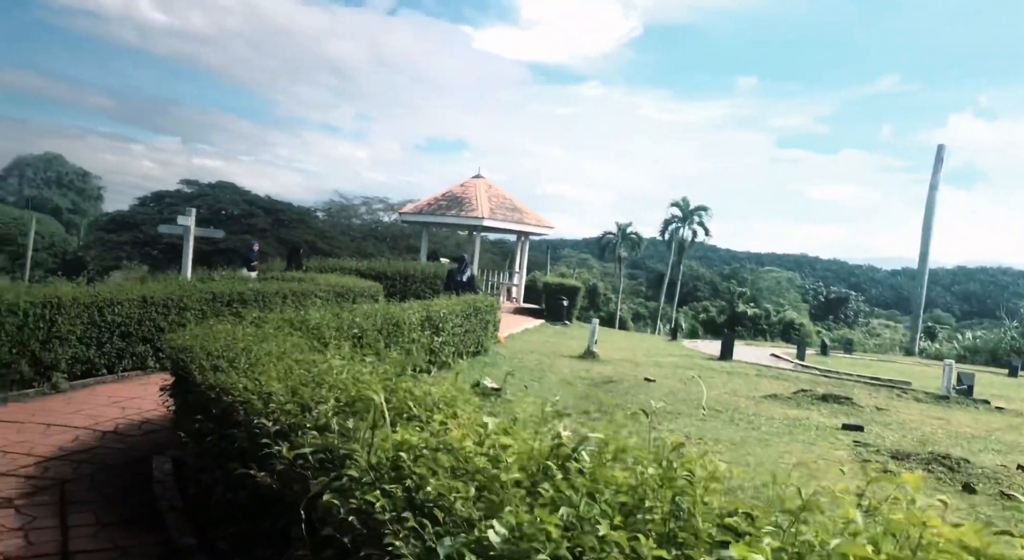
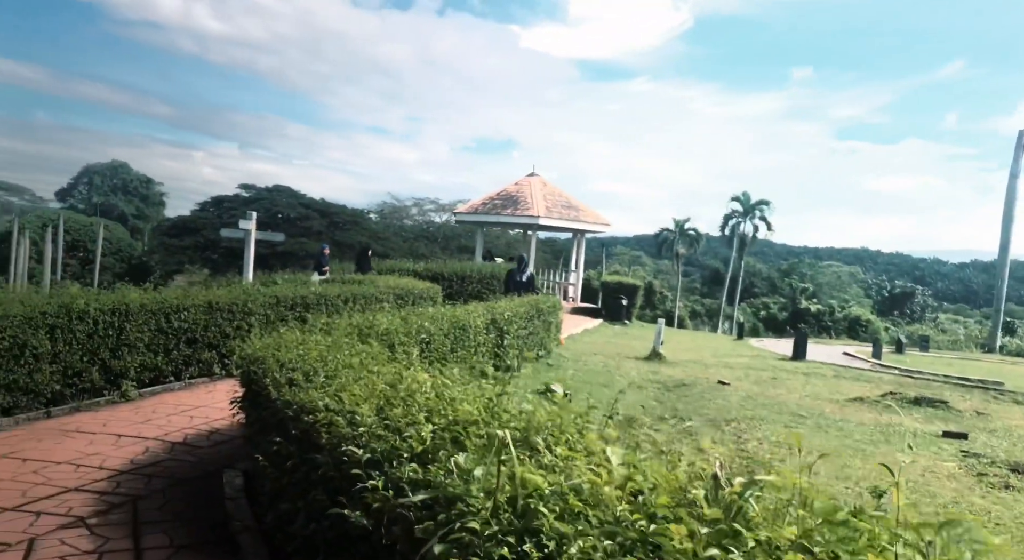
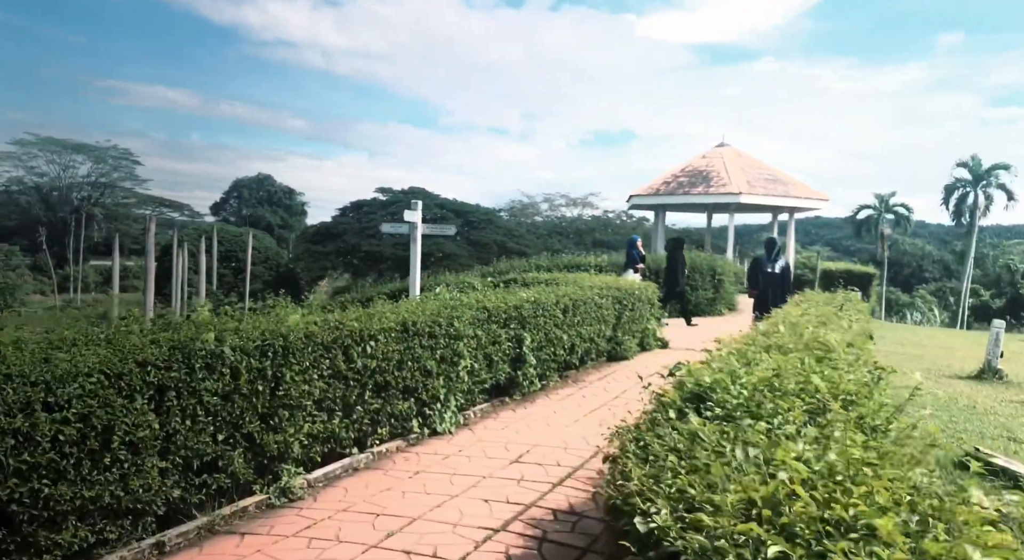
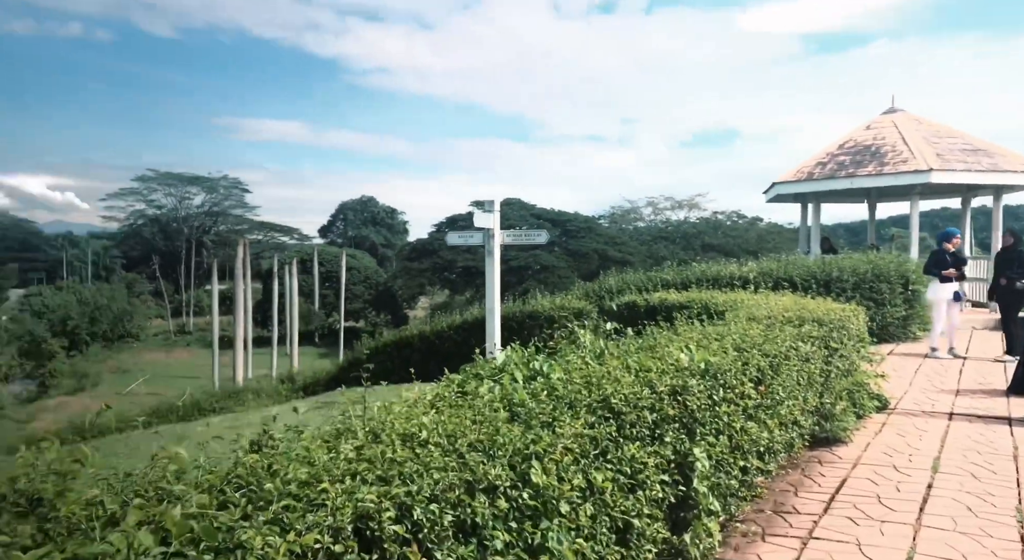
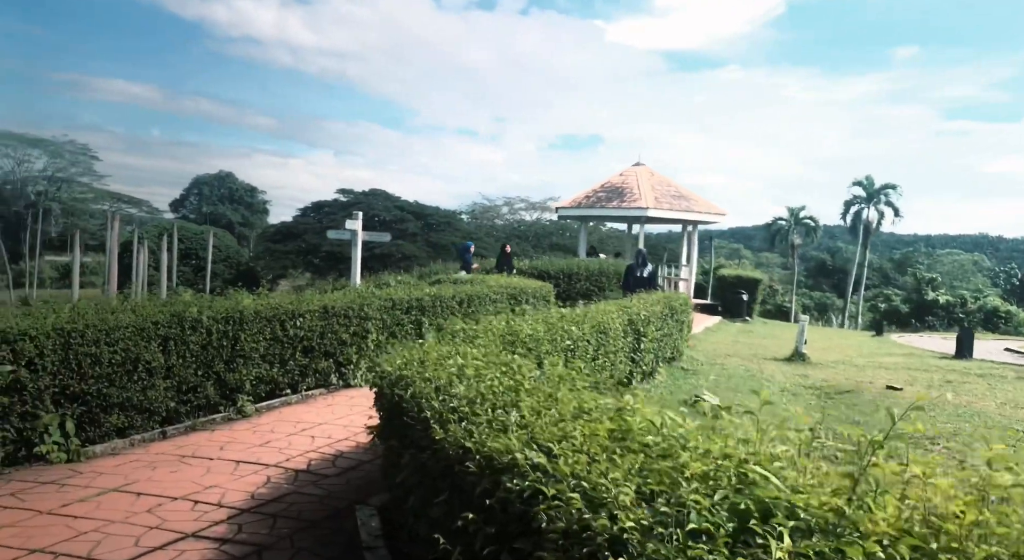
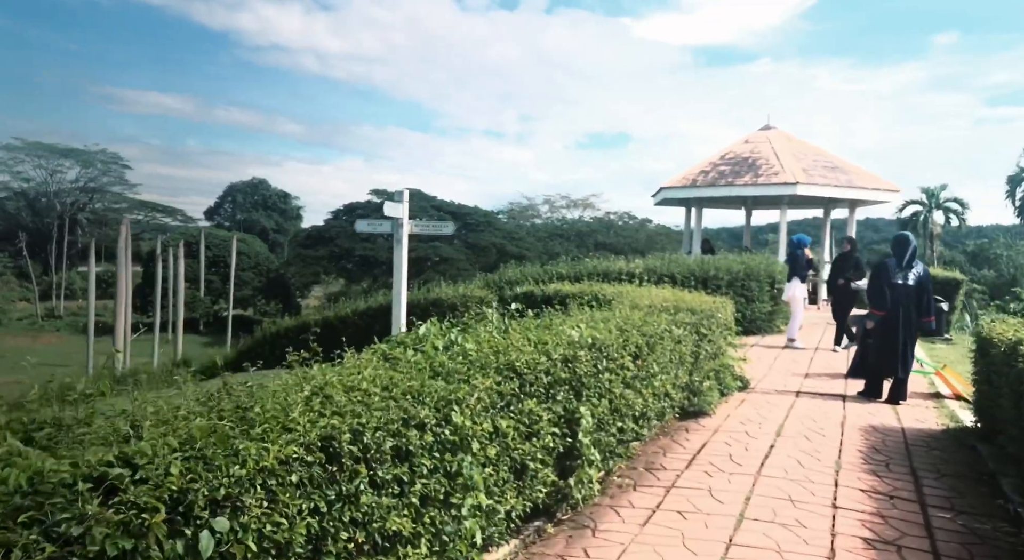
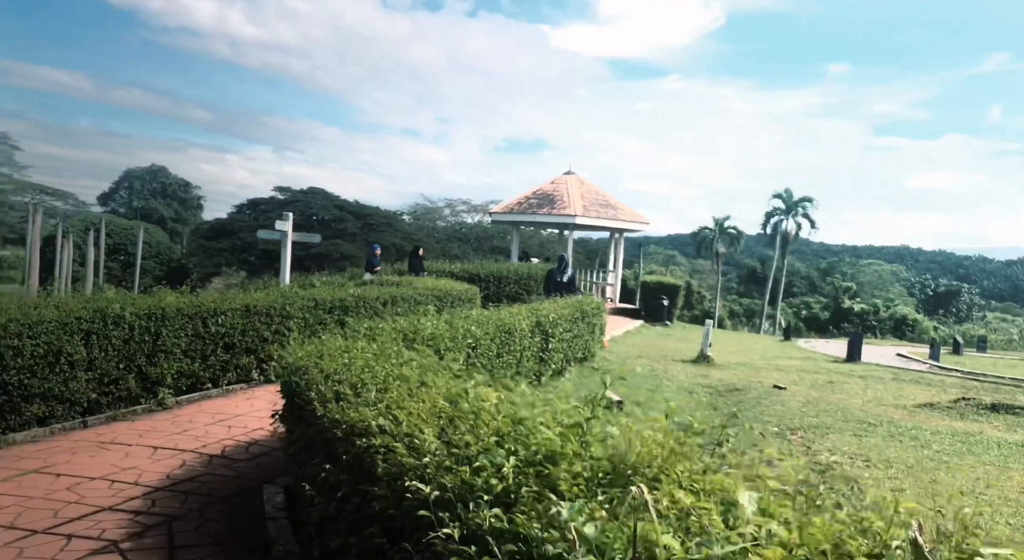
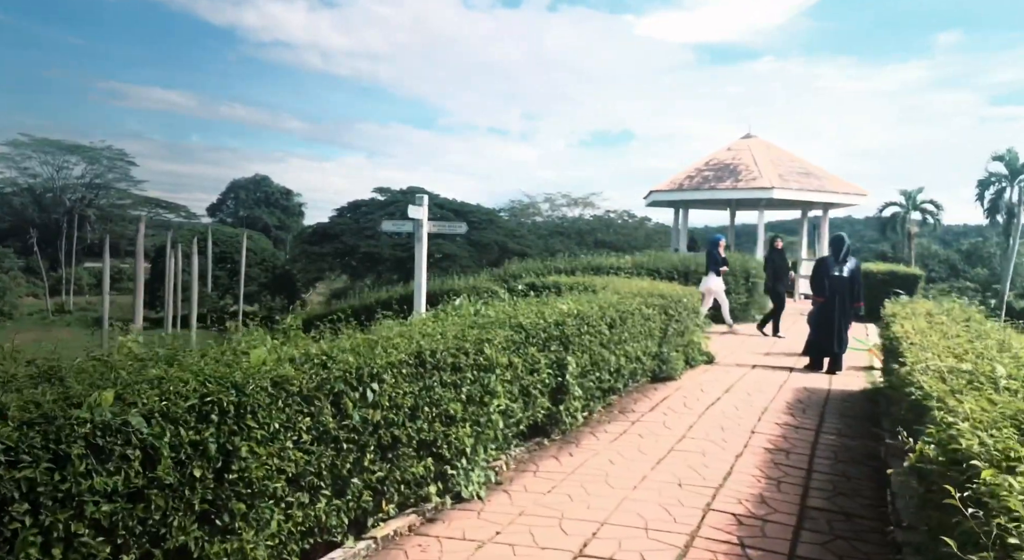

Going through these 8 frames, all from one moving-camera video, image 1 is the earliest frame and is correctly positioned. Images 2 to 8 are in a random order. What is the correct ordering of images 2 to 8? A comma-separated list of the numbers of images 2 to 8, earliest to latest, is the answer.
2, 7, 5, 3, 8, 6, 4
